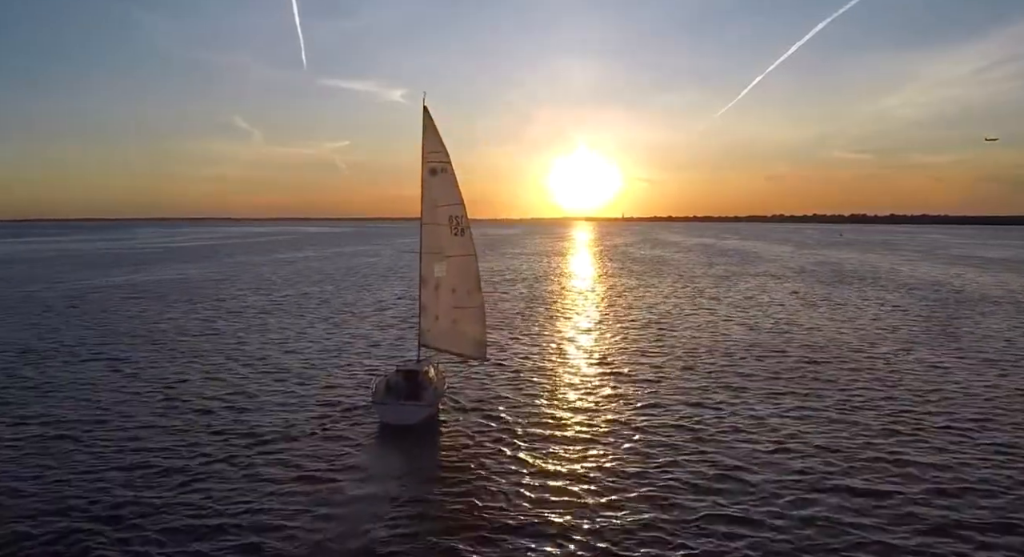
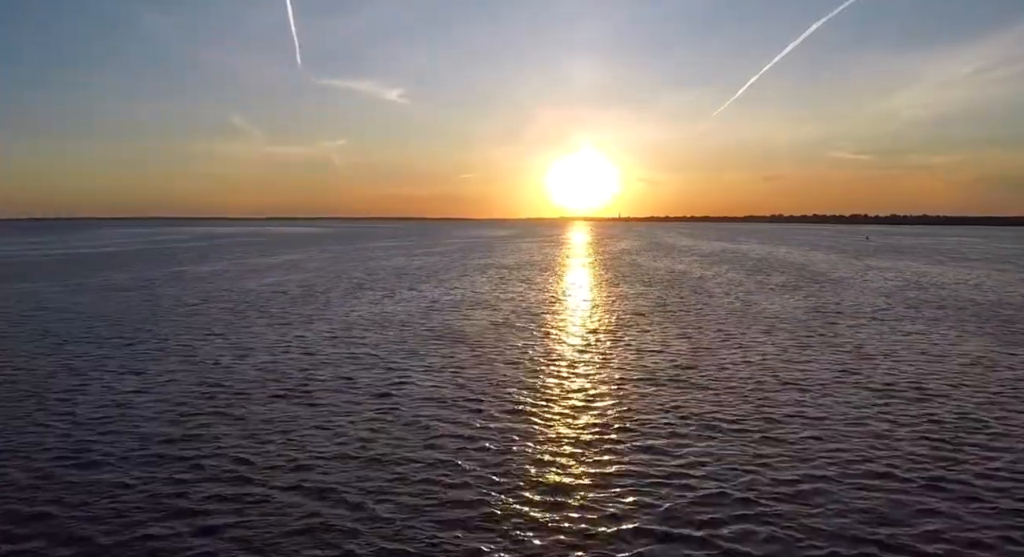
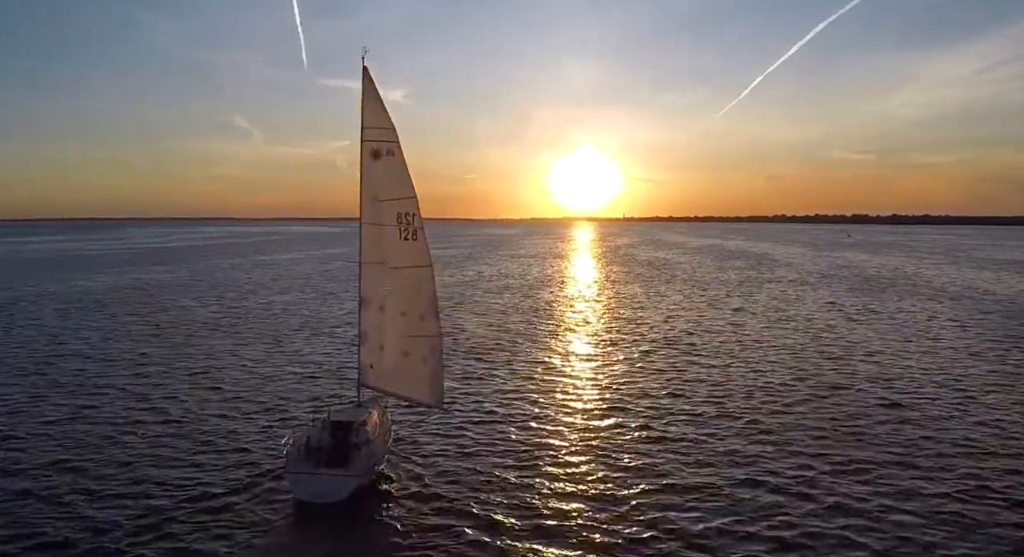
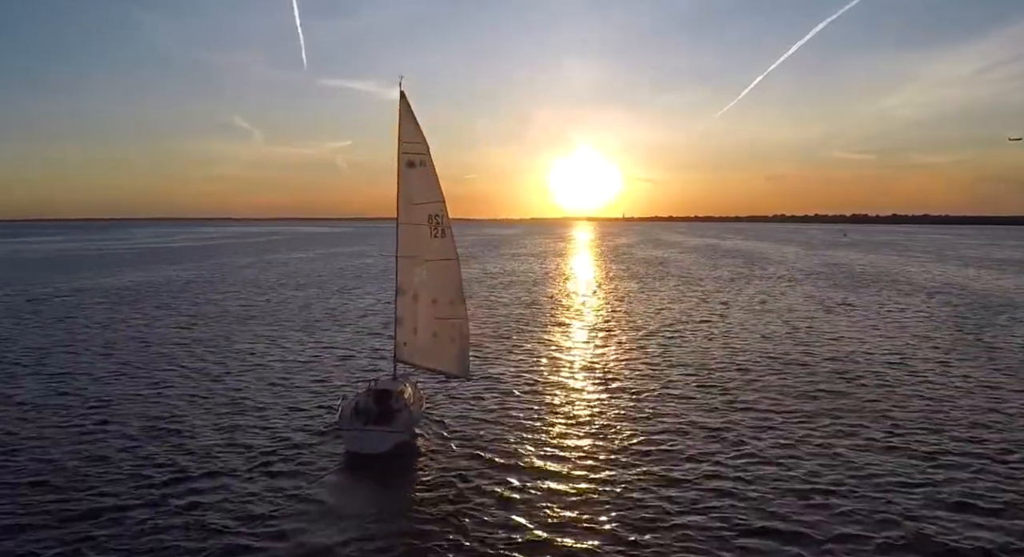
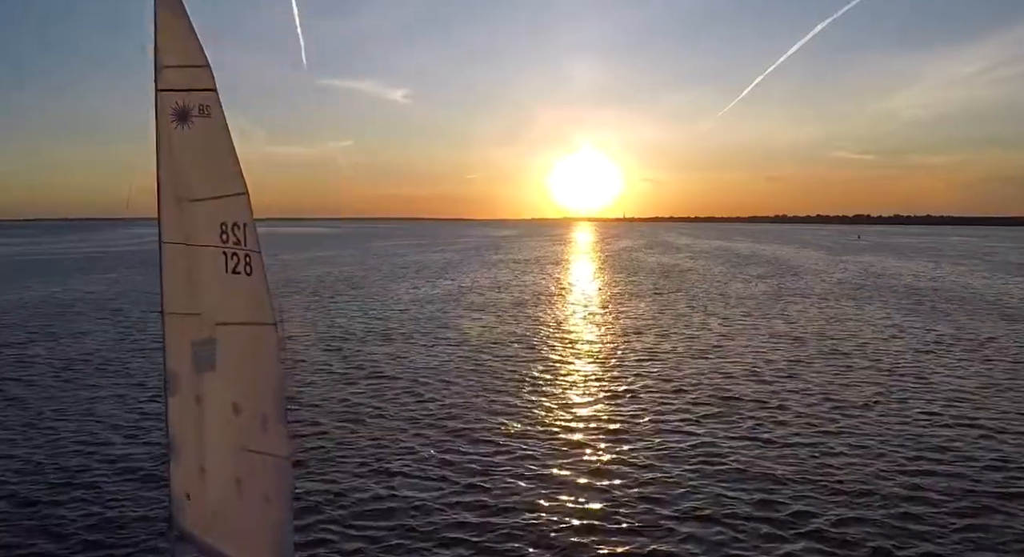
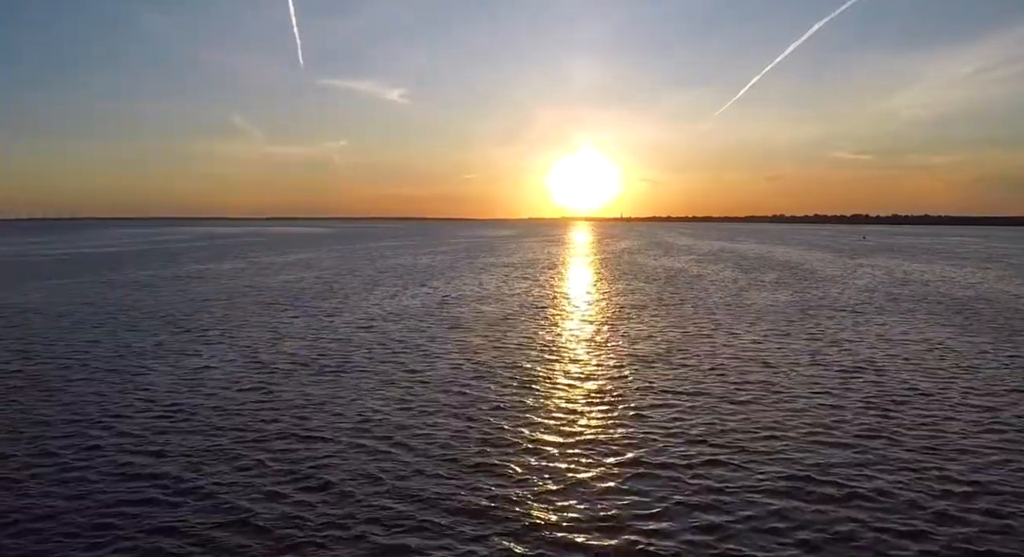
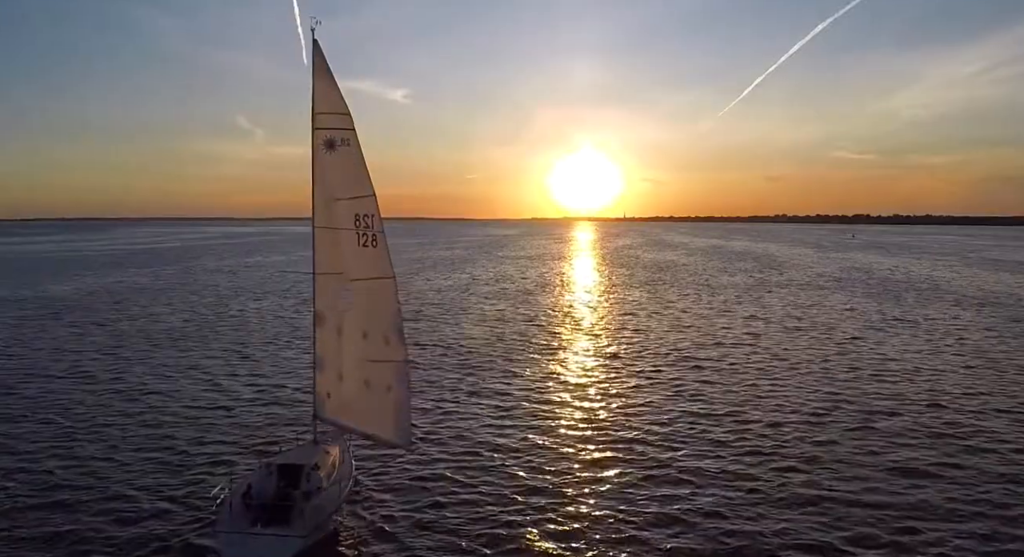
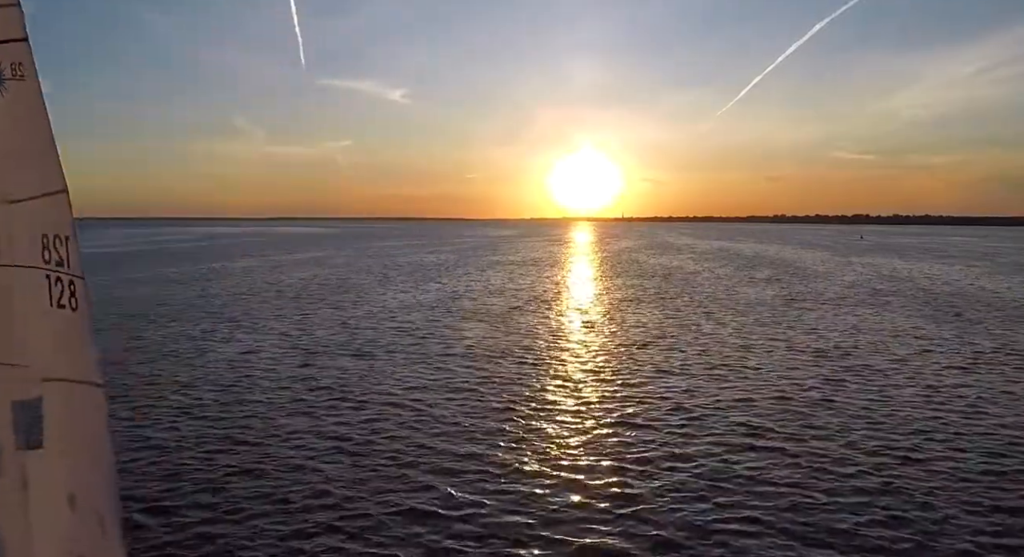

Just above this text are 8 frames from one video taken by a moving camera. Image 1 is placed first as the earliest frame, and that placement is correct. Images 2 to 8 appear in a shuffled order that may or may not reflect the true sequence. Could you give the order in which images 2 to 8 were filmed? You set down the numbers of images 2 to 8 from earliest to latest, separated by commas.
4, 3, 7, 5, 8, 6, 2
